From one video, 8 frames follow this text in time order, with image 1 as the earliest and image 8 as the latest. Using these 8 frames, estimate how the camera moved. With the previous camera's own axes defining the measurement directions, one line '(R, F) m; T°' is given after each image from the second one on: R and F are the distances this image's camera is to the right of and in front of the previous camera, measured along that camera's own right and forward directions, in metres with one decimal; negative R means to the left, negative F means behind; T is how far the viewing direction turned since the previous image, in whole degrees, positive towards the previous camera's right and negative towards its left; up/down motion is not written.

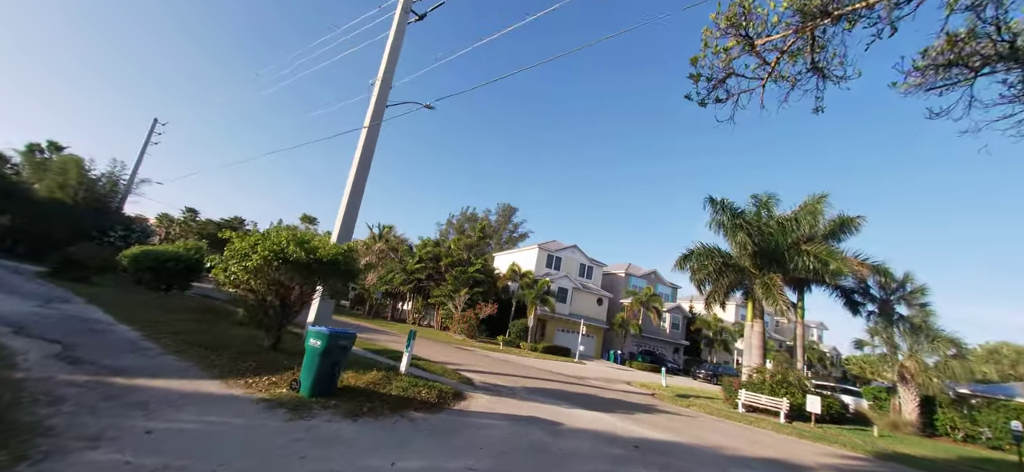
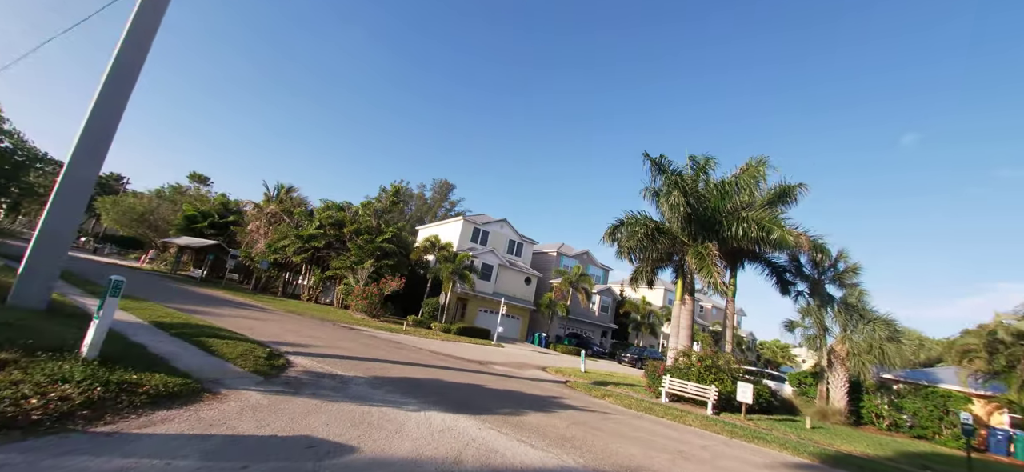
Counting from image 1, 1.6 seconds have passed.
(+1.9, +3.7) m; +8°
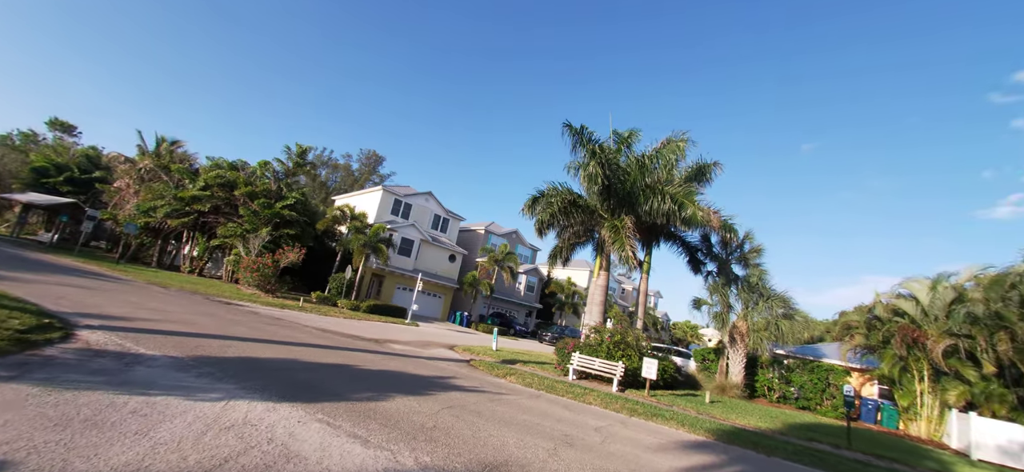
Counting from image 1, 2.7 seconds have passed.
(+1.1, +1.4) m; +9°
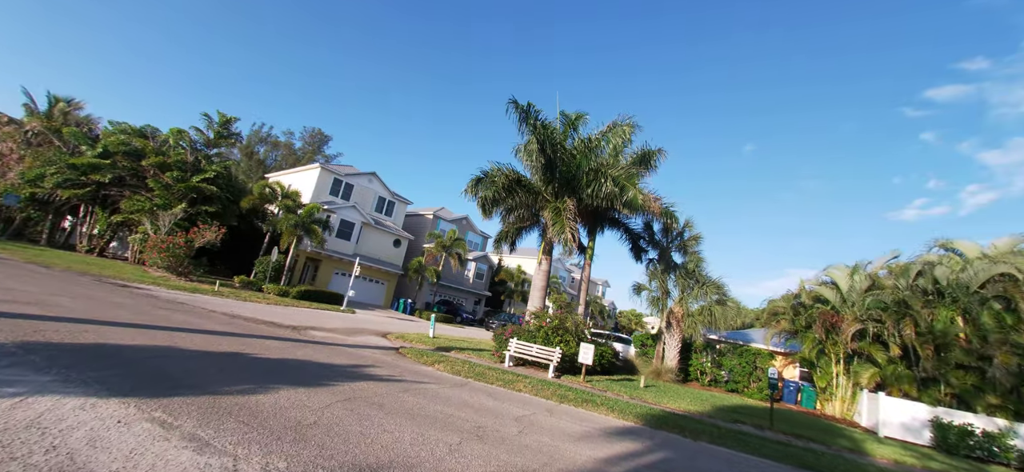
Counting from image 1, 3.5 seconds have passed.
(+0.6, +0.7) m; +6°
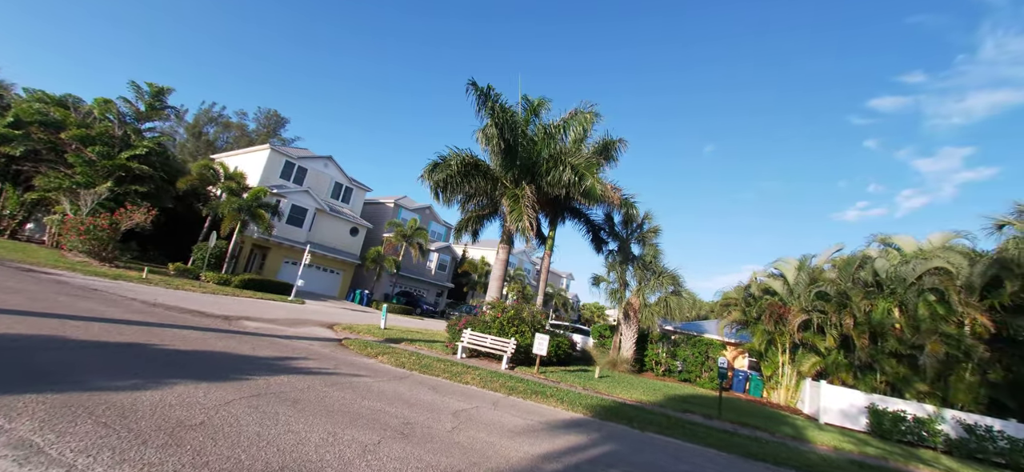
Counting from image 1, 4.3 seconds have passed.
(+0.4, +0.5) m; +5°
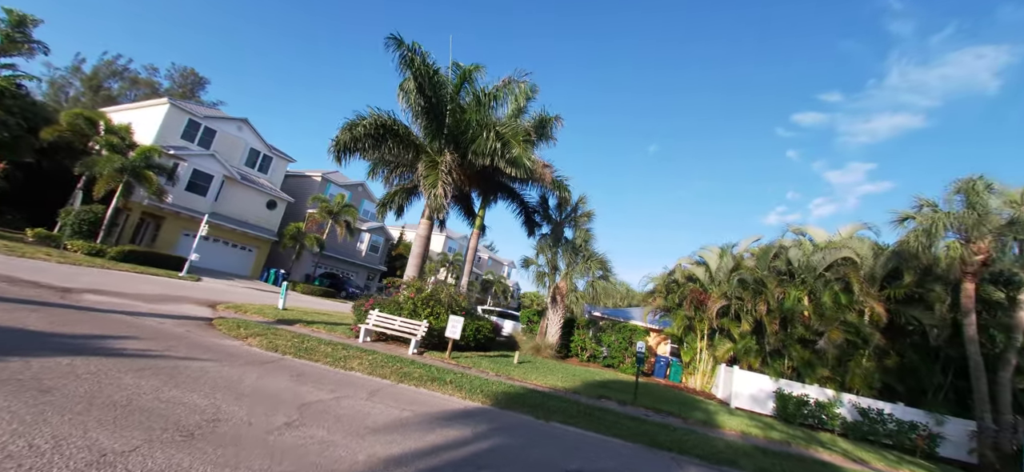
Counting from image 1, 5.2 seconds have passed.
(+0.9, +1.0) m; +7°
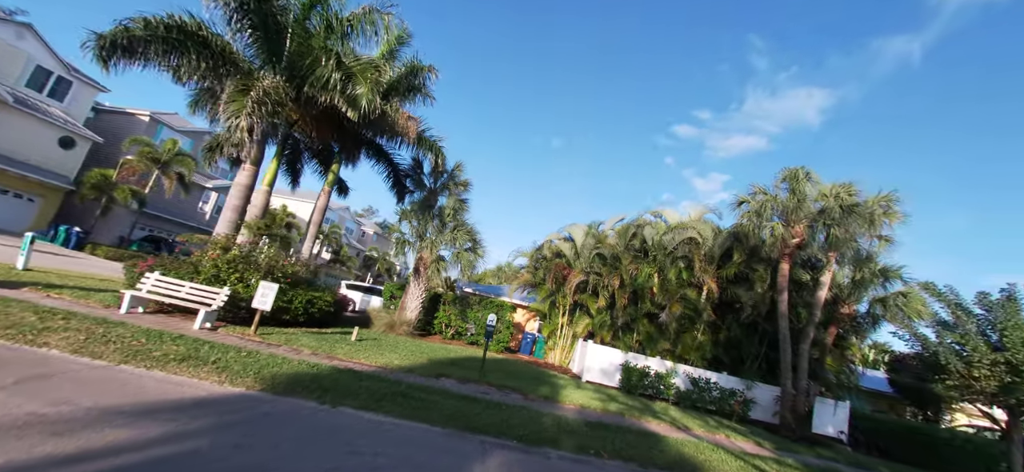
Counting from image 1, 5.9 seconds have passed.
(+1.4, +1.2) m; +14°
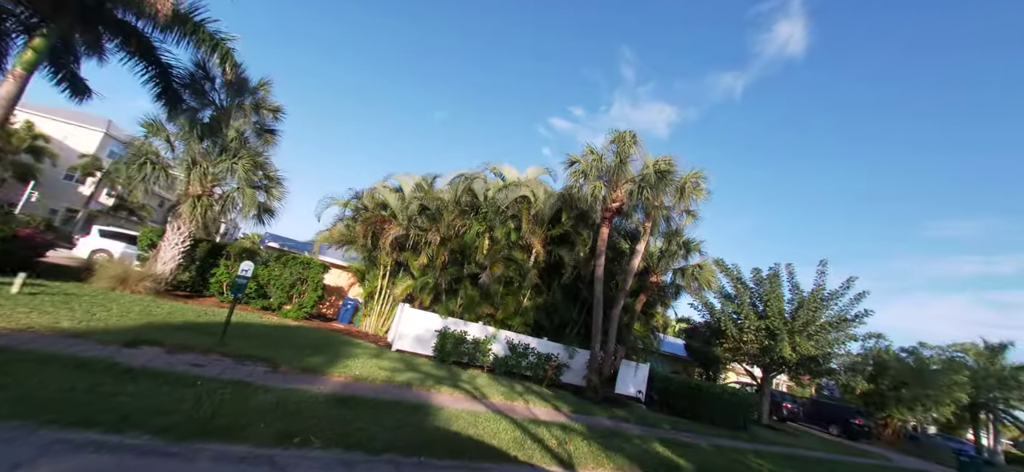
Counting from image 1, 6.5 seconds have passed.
(+1.8, +1.6) m; +18°
